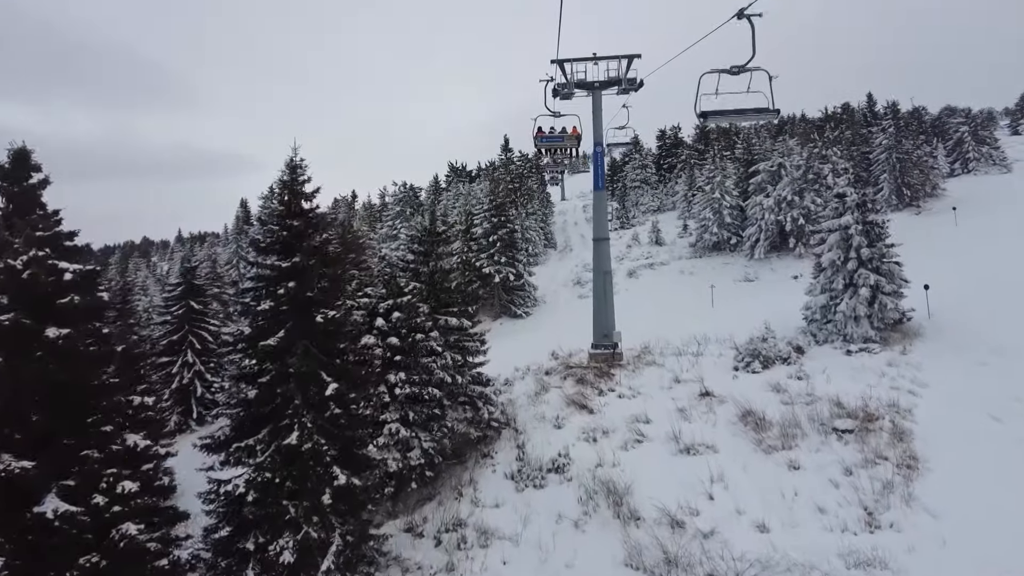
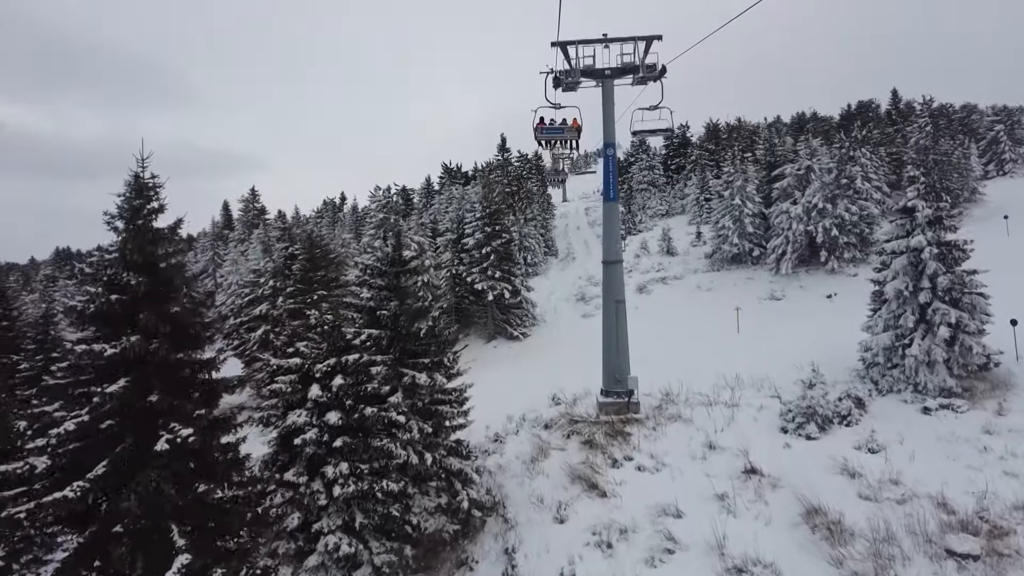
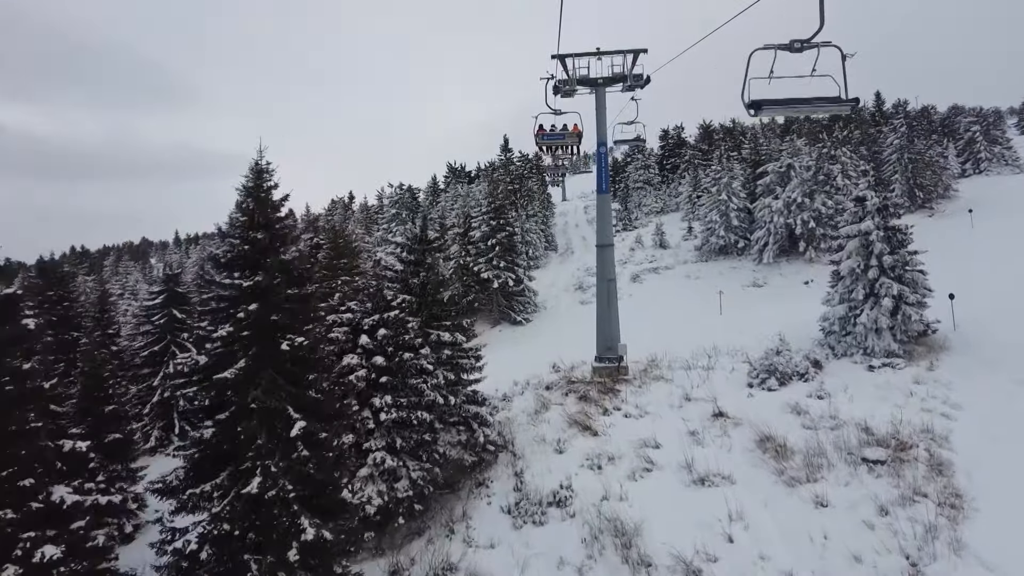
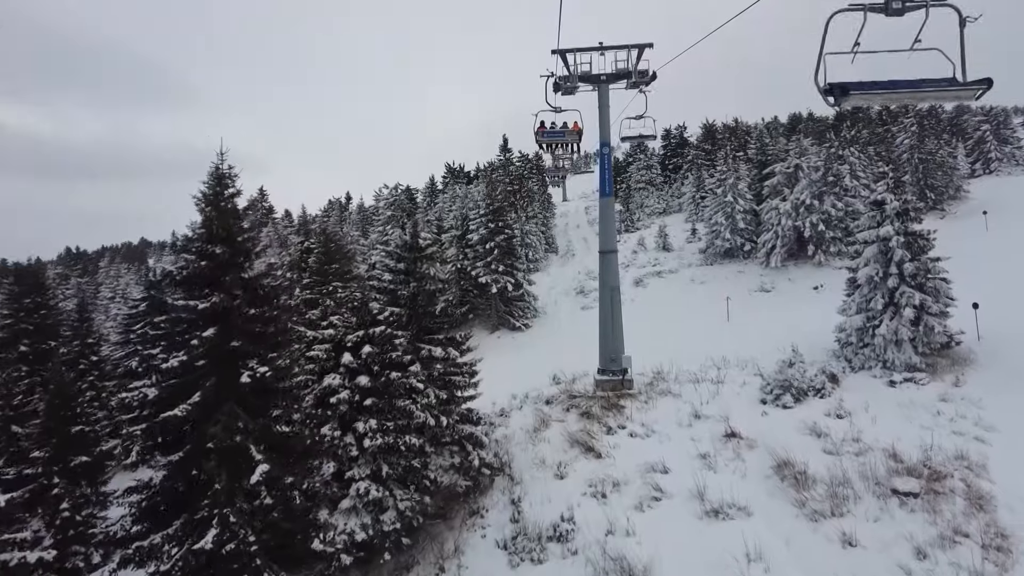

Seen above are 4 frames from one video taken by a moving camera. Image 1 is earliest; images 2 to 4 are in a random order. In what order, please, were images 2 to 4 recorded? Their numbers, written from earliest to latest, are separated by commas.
3, 4, 2
